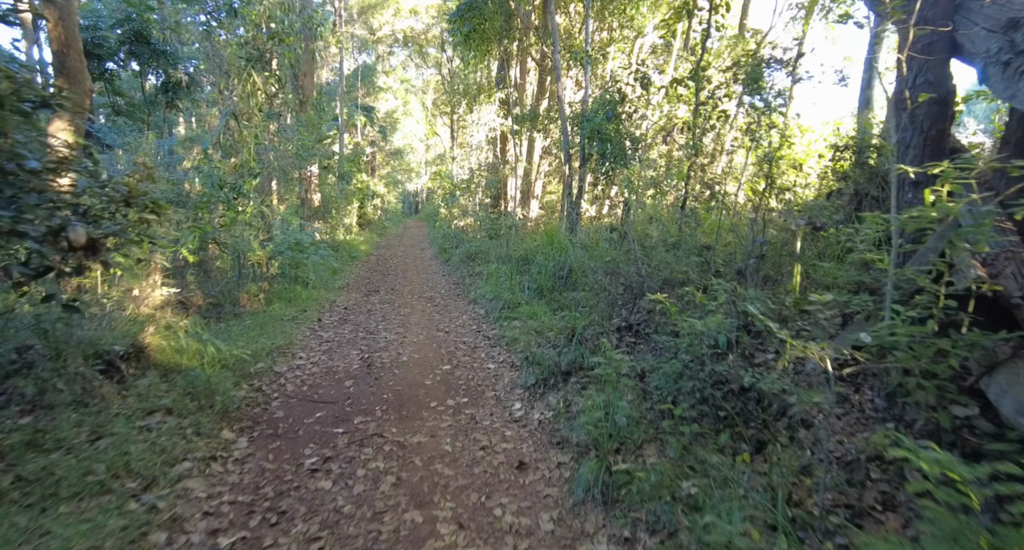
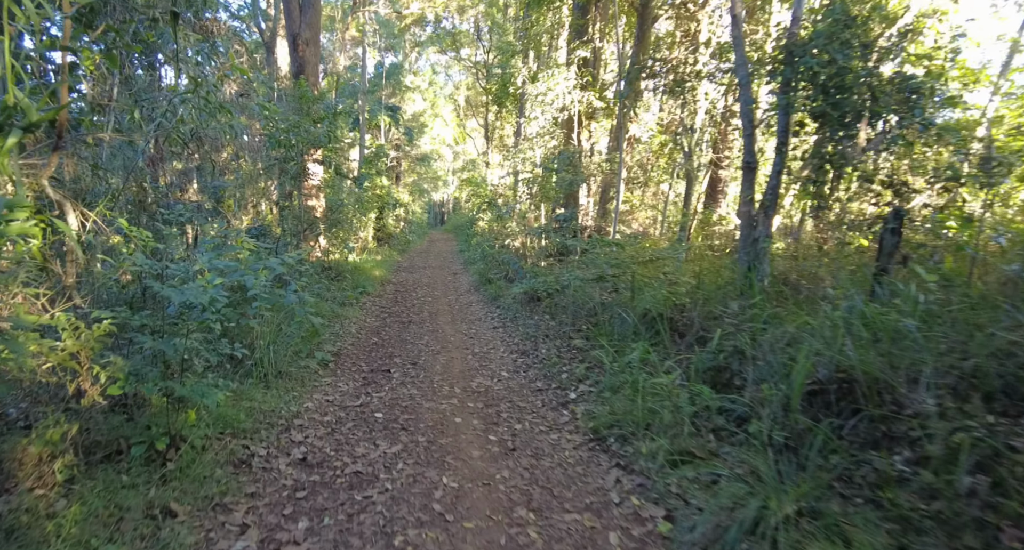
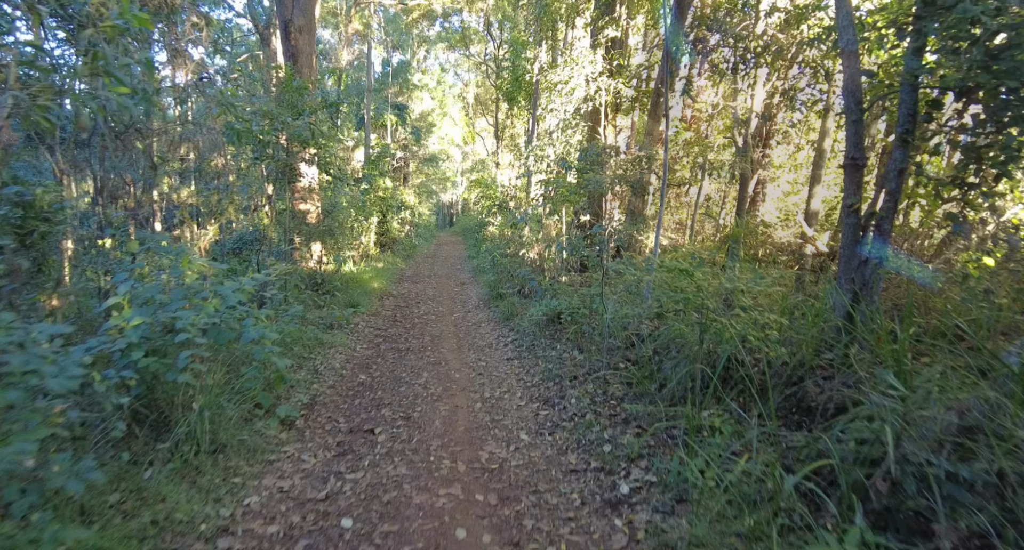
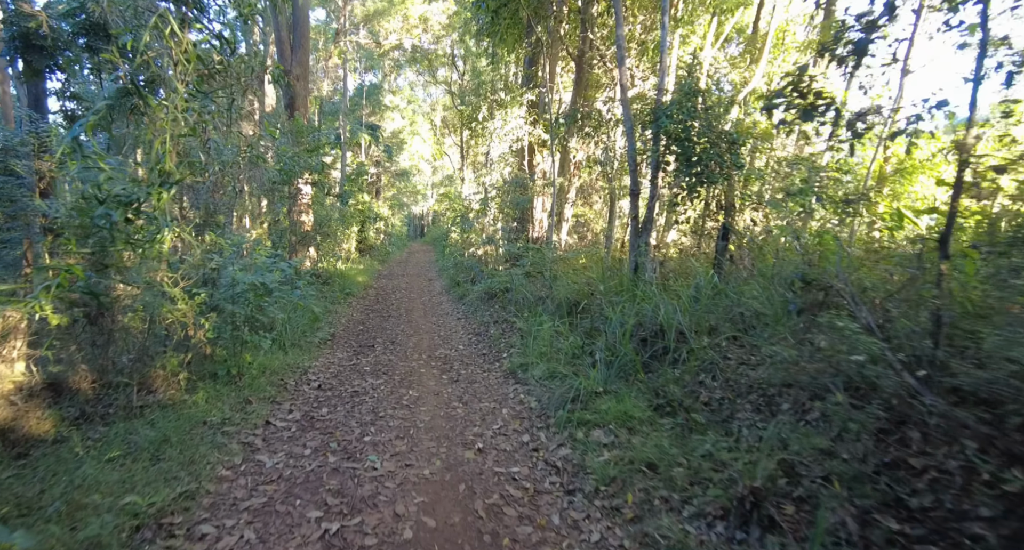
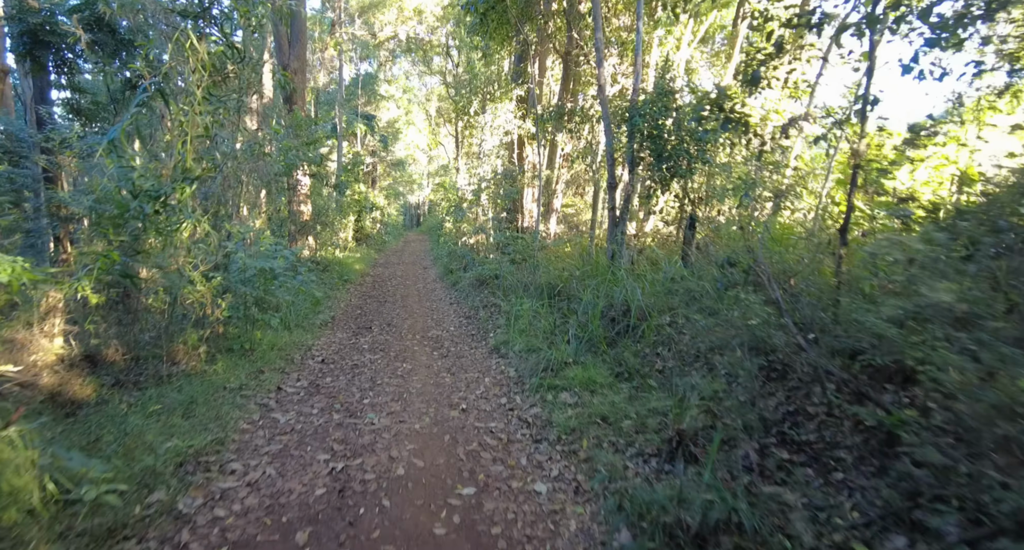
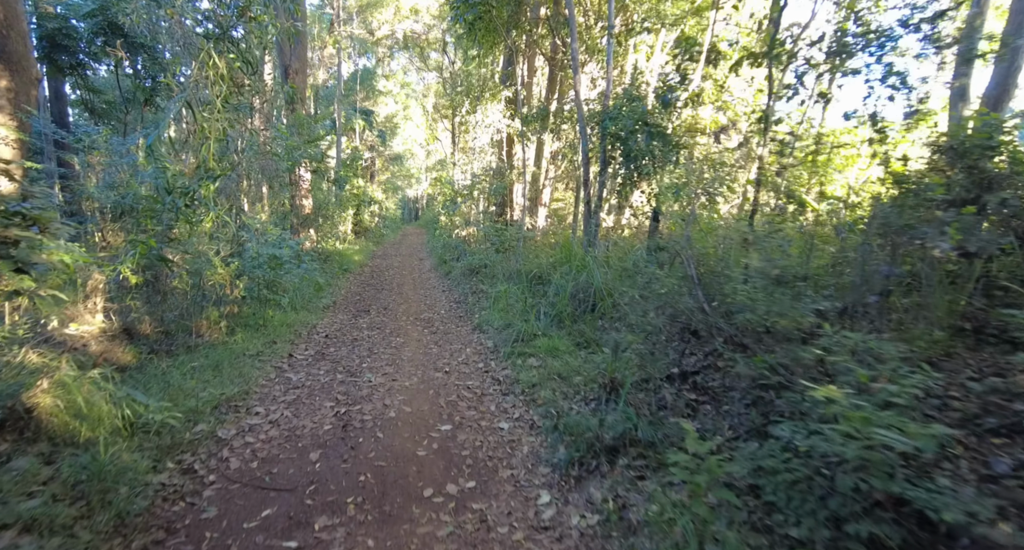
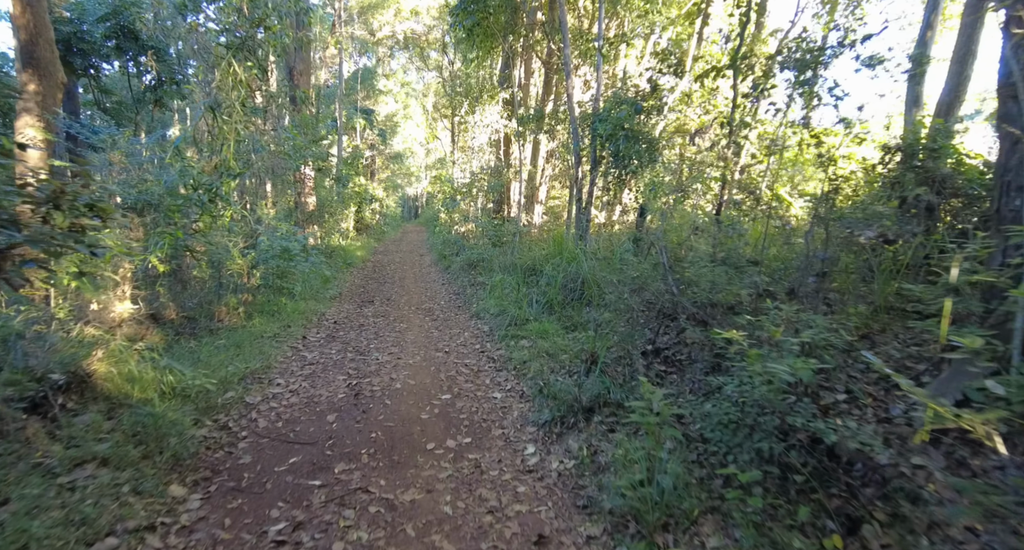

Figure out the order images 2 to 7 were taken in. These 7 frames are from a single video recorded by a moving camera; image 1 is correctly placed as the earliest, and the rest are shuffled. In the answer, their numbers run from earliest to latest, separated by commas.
7, 6, 5, 4, 2, 3
